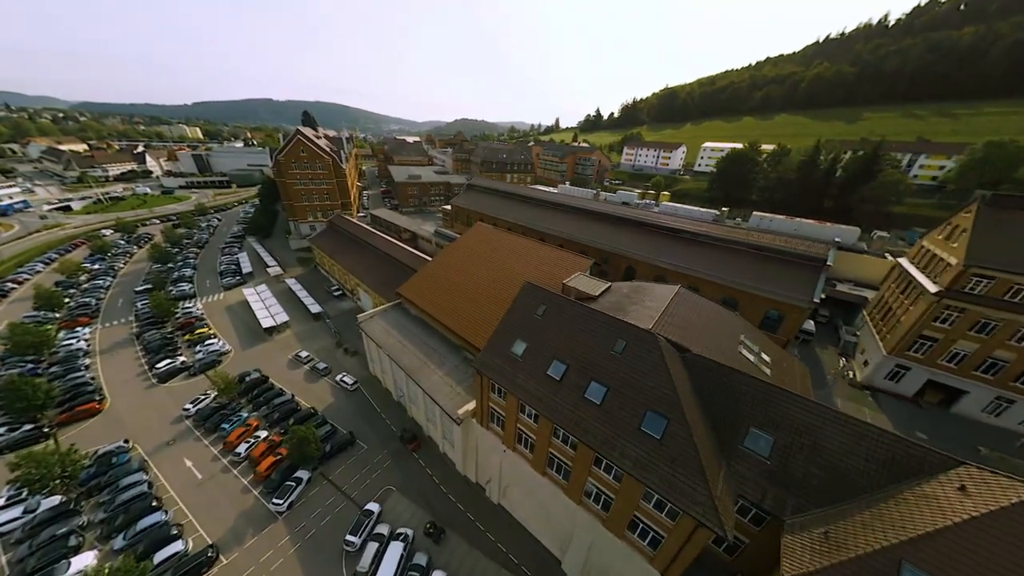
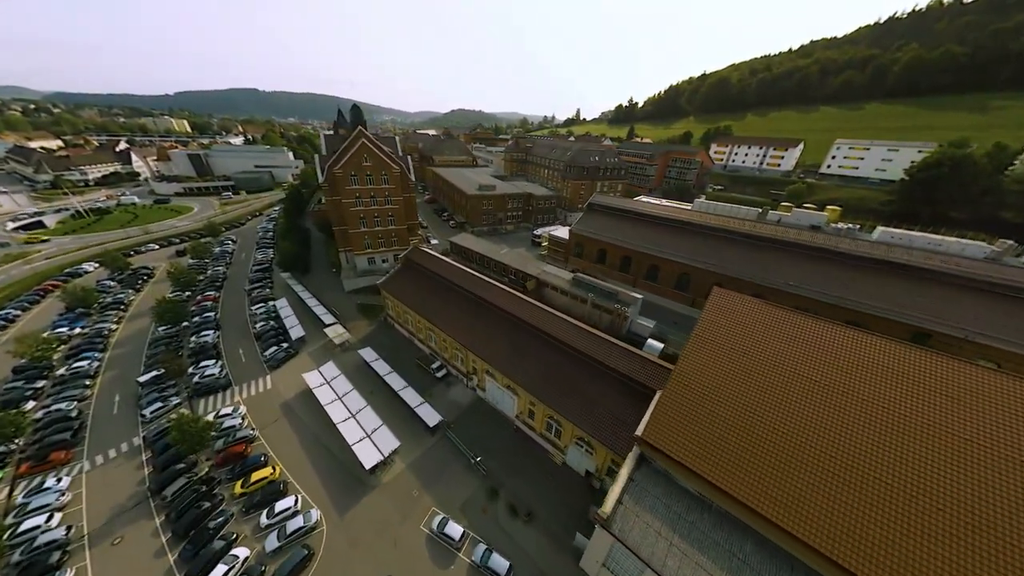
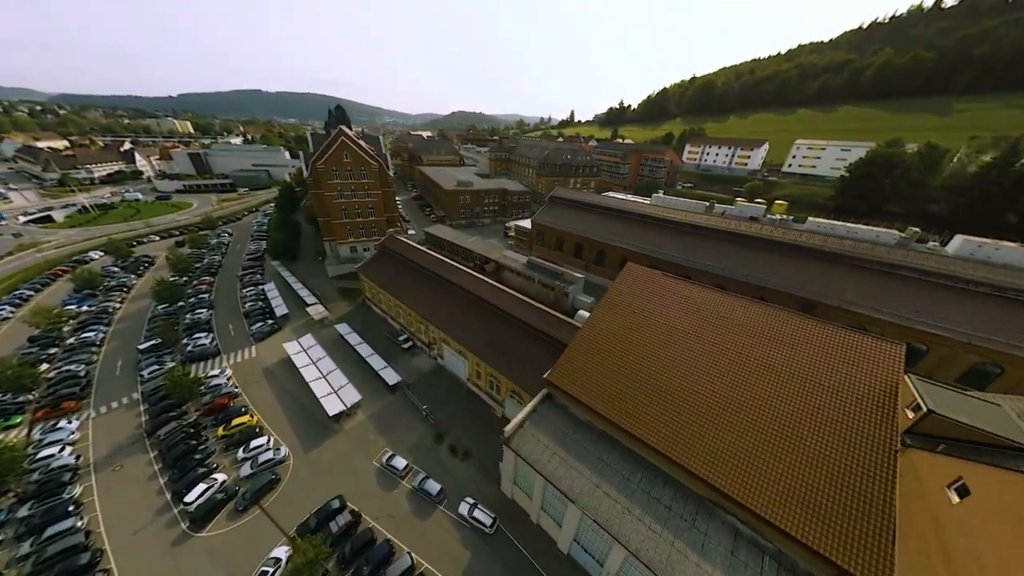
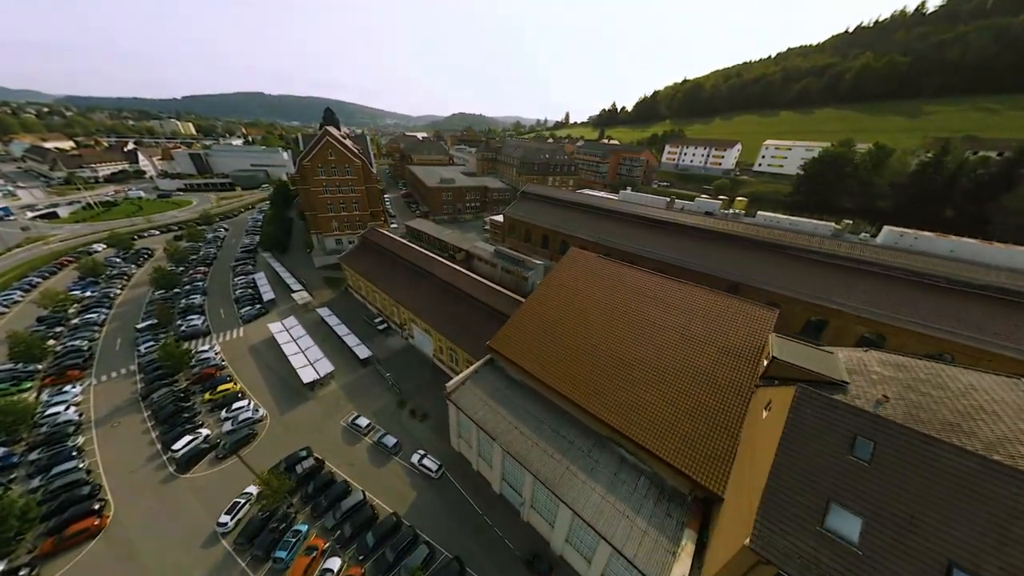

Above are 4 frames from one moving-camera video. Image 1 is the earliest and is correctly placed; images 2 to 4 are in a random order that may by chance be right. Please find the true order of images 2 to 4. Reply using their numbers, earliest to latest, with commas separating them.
4, 3, 2
